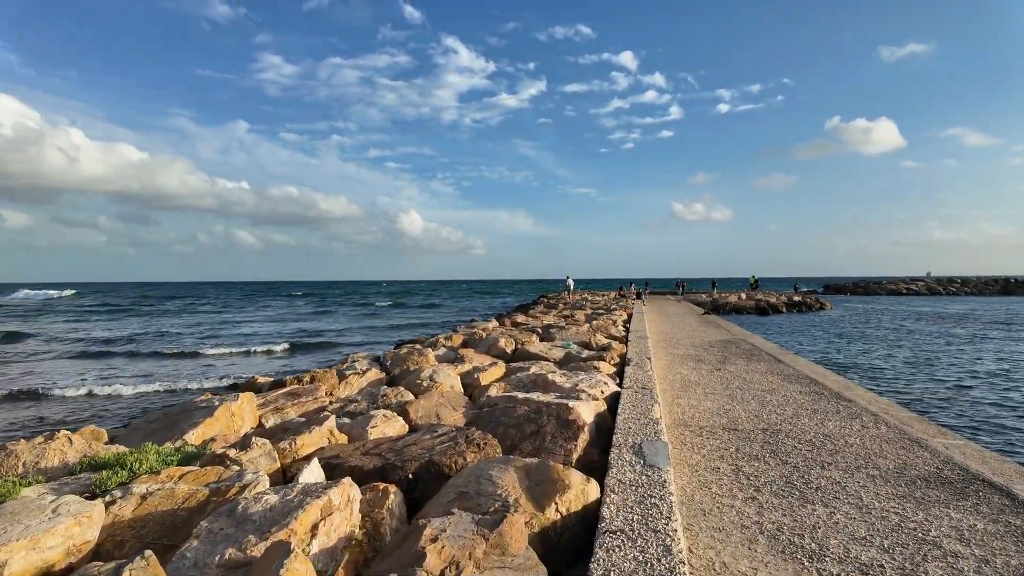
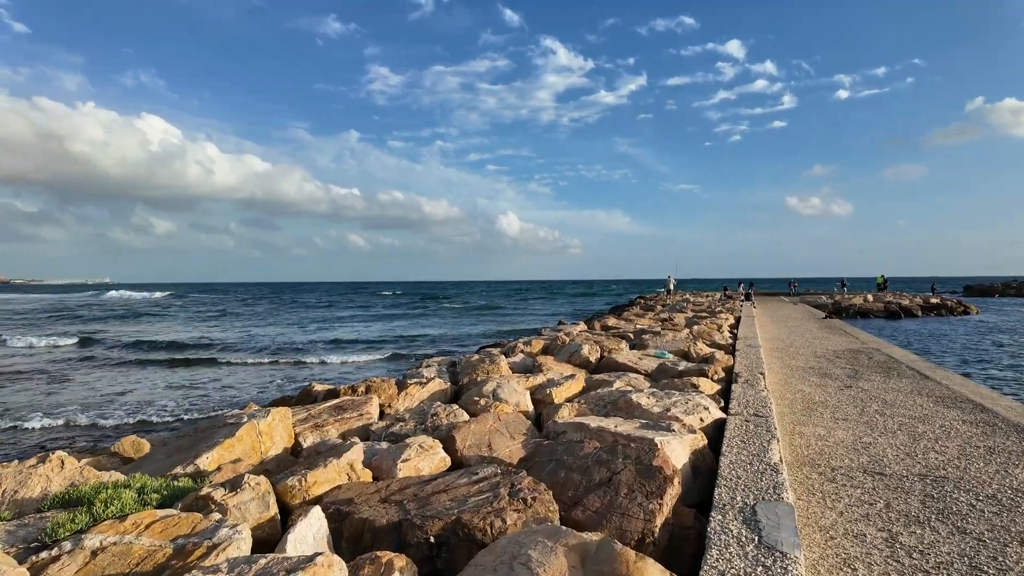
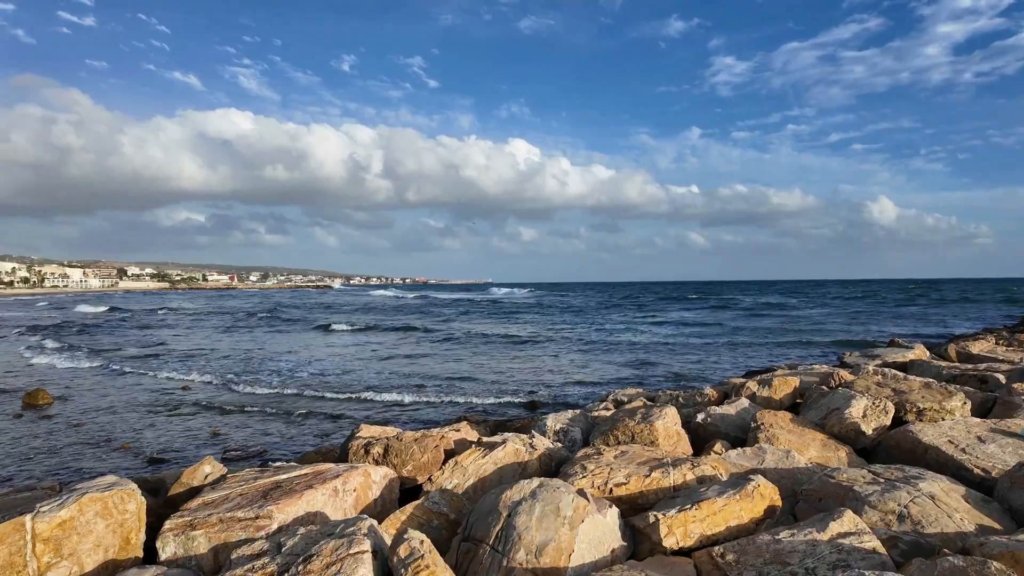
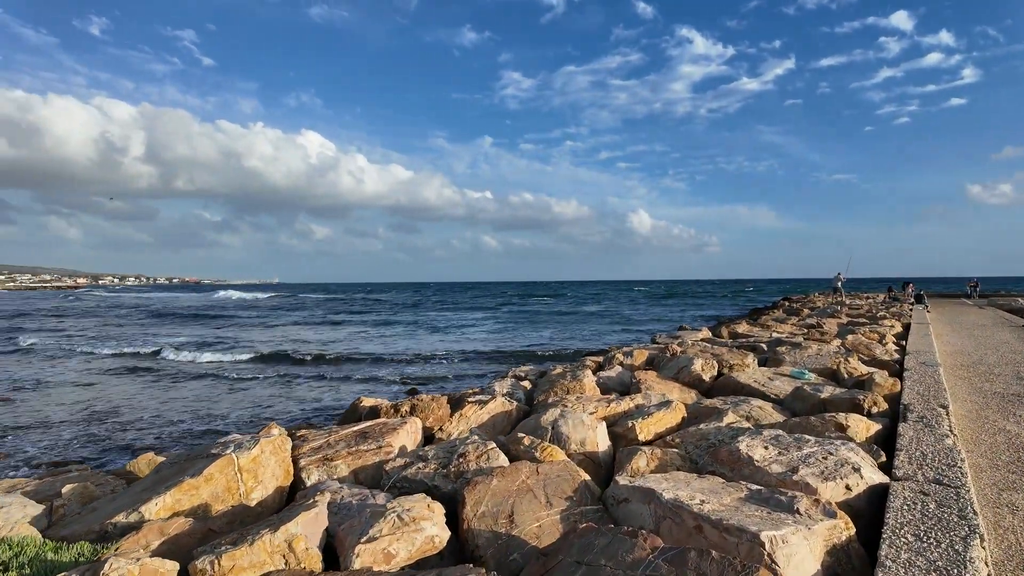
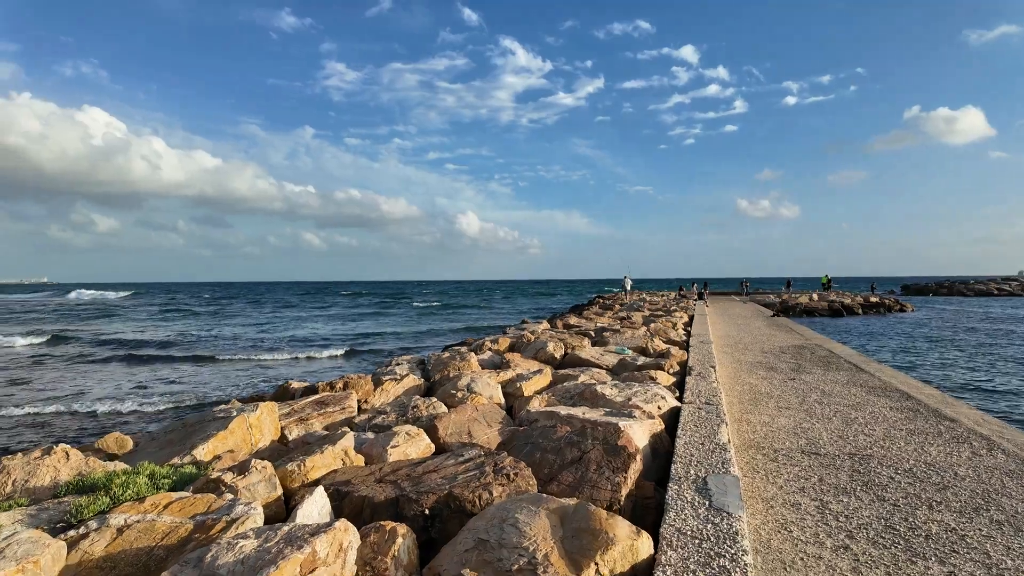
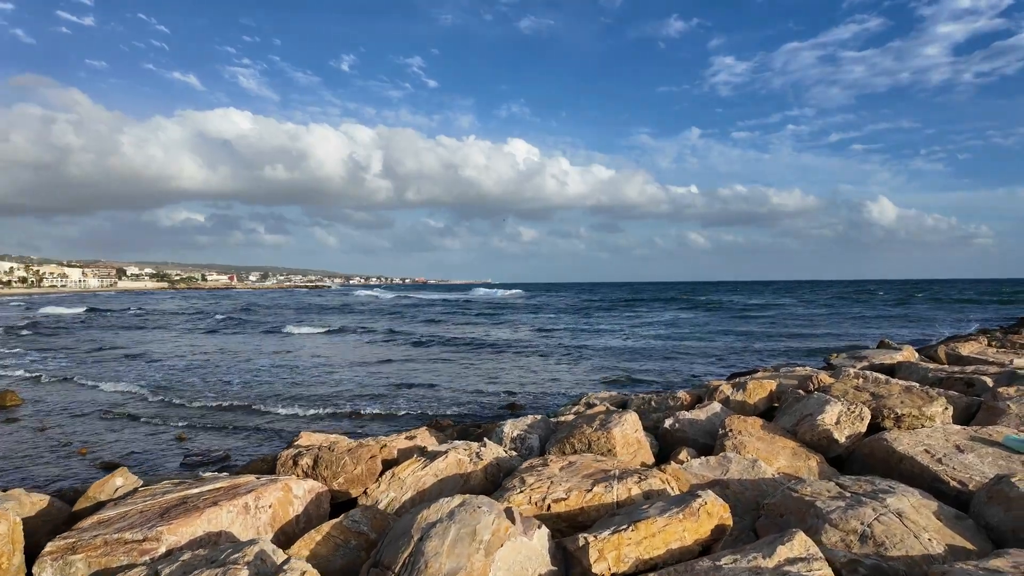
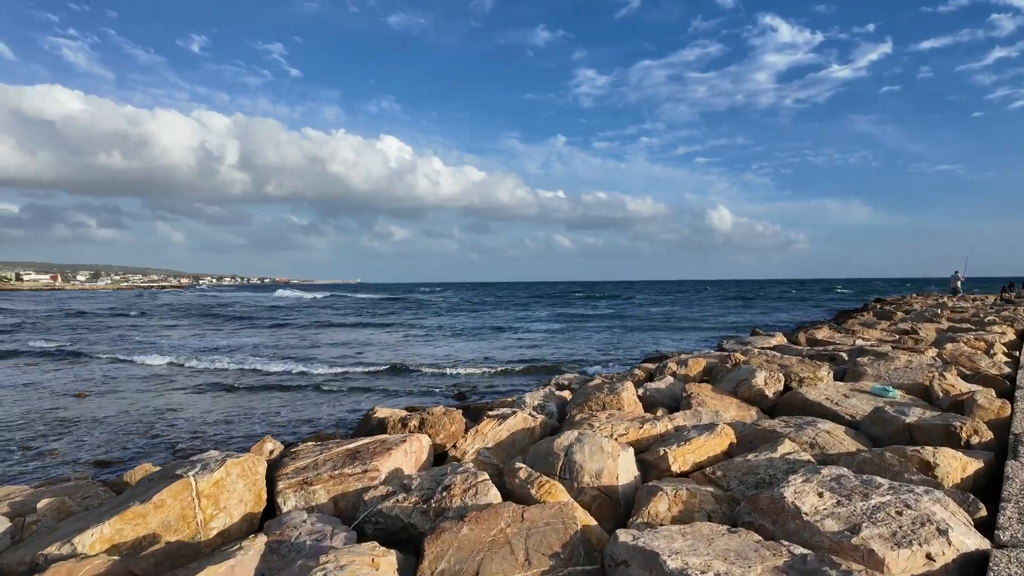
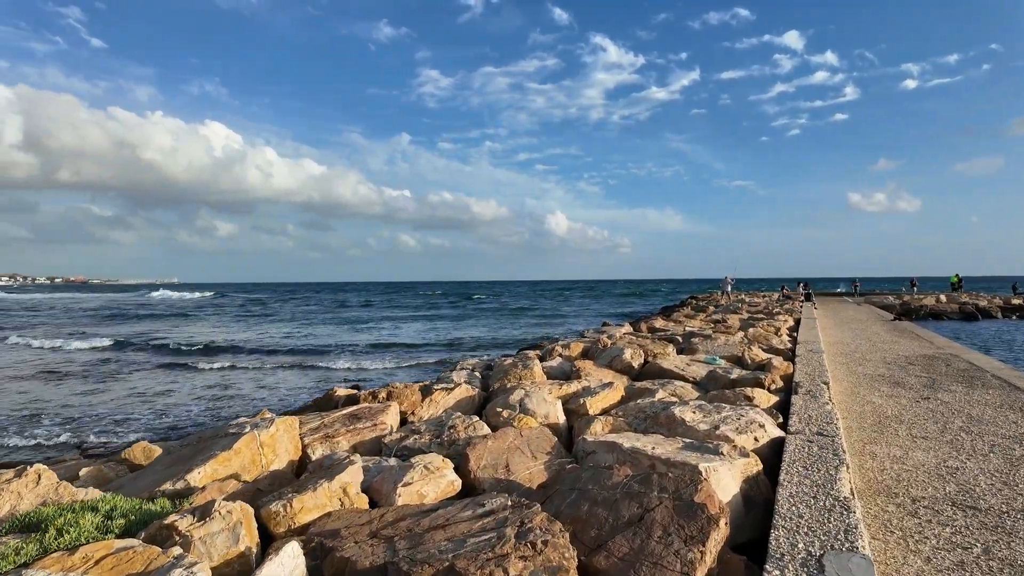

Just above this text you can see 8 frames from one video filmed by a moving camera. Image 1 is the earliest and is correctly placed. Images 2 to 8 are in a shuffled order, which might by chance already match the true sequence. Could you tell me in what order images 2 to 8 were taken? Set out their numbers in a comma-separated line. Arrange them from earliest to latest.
5, 2, 8, 4, 7, 3, 6
